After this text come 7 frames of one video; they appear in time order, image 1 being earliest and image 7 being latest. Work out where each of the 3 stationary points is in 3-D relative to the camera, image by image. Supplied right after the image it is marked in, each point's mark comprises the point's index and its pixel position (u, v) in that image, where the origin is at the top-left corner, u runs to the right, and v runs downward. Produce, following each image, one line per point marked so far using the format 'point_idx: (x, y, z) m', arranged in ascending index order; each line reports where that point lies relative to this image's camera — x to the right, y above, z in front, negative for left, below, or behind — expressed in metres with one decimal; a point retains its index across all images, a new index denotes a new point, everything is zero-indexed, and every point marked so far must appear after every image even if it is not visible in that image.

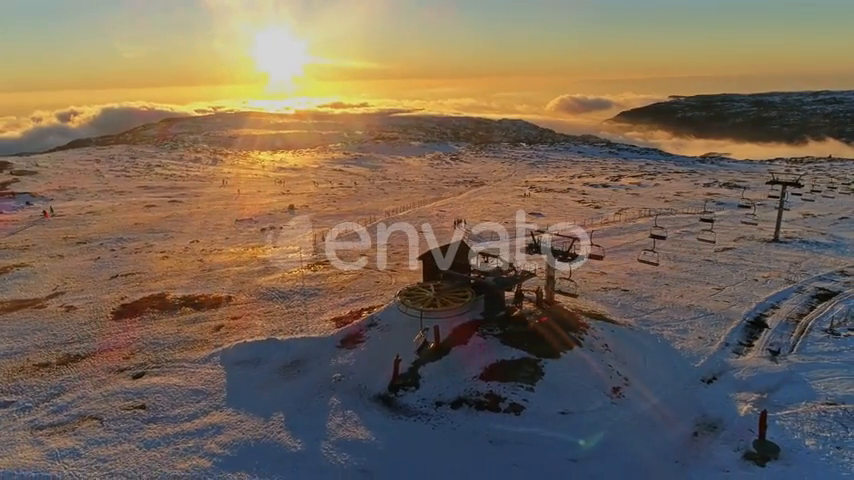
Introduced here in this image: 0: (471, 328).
0: (+1.2, -2.5, +17.0) m
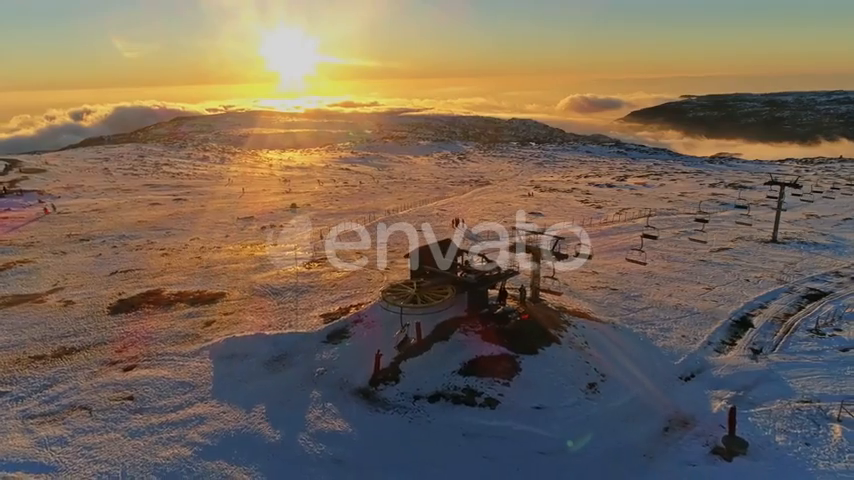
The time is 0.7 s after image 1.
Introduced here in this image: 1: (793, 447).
0: (+0.7, -2.5, +17.4) m
1: (+8.5, -4.8, +14.0) m
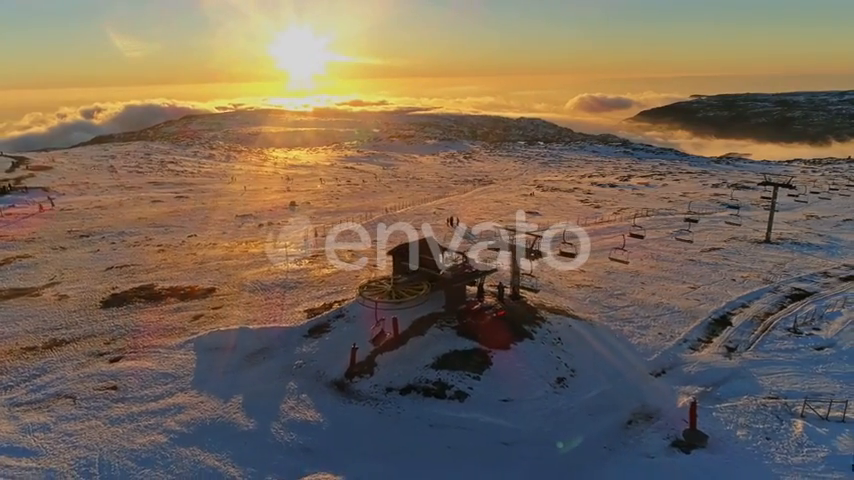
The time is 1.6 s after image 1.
0: (0.0, -2.4, +17.8) m
1: (+7.8, -4.8, +14.3) m
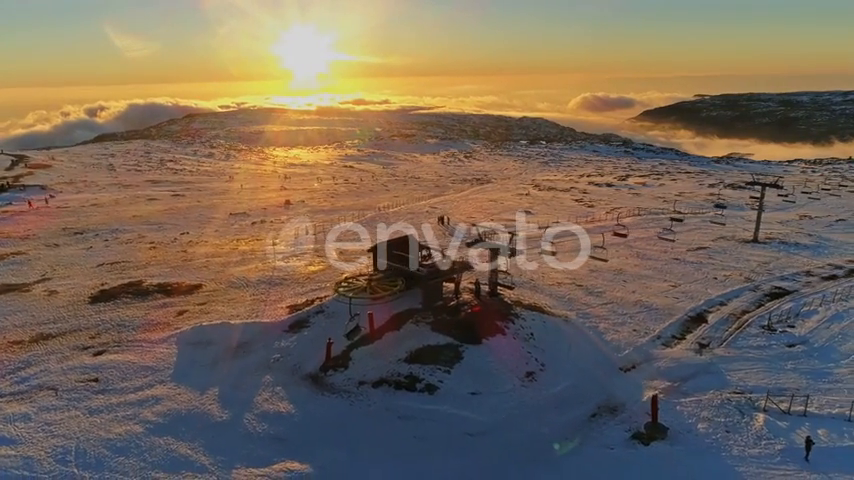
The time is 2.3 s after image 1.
0: (-0.7, -2.3, +18.3) m
1: (+7.0, -4.7, +14.7) m
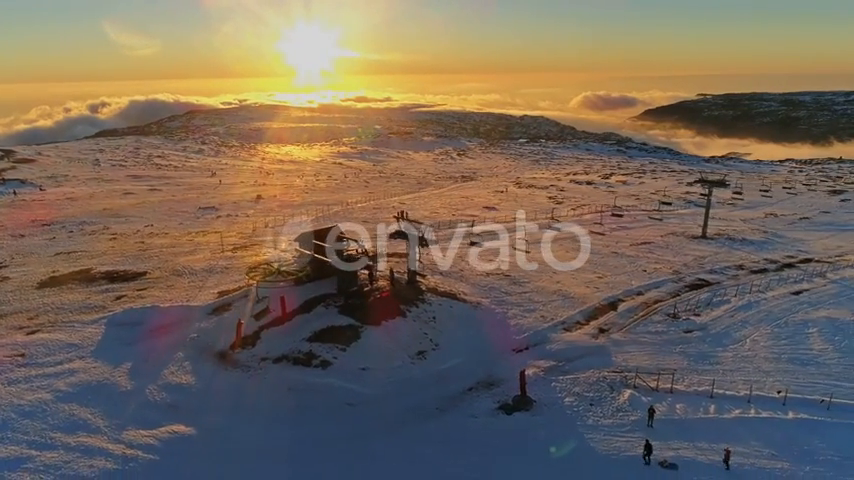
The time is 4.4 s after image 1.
0: (-3.7, -2.0, +19.7) m
1: (+4.0, -4.5, +16.1) m
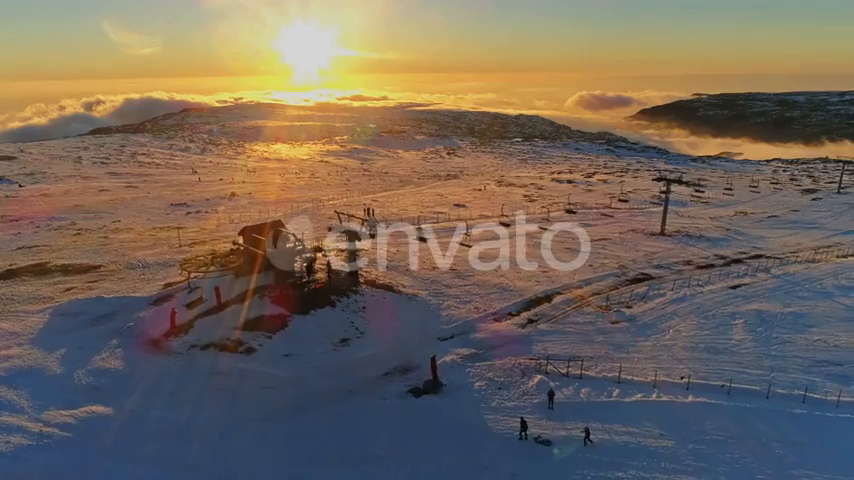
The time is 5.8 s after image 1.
0: (-6.1, -1.7, +20.5) m
1: (+1.6, -4.2, +17.0) m
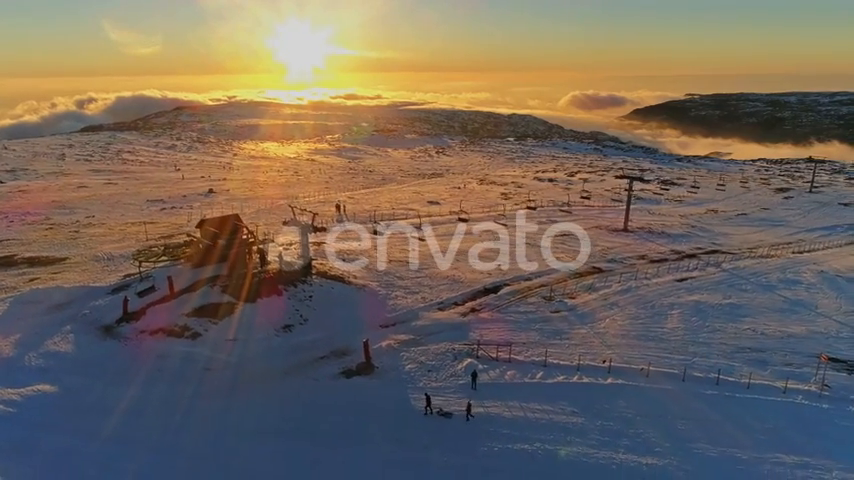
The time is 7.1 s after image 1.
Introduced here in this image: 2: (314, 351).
0: (-8.1, -1.4, +21.5) m
1: (-0.4, -4.0, +18.1) m
2: (-3.5, -3.5, +18.8) m
